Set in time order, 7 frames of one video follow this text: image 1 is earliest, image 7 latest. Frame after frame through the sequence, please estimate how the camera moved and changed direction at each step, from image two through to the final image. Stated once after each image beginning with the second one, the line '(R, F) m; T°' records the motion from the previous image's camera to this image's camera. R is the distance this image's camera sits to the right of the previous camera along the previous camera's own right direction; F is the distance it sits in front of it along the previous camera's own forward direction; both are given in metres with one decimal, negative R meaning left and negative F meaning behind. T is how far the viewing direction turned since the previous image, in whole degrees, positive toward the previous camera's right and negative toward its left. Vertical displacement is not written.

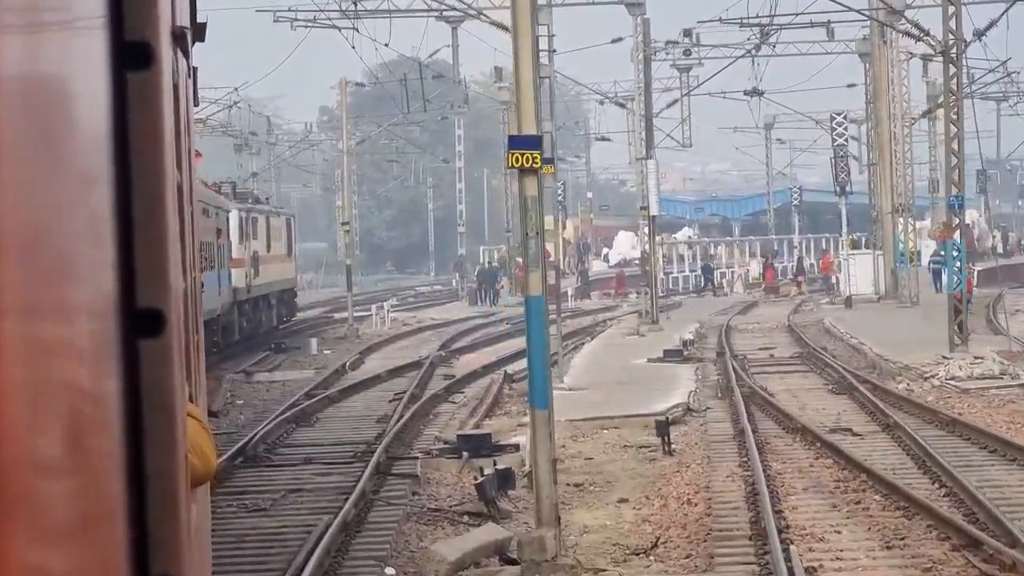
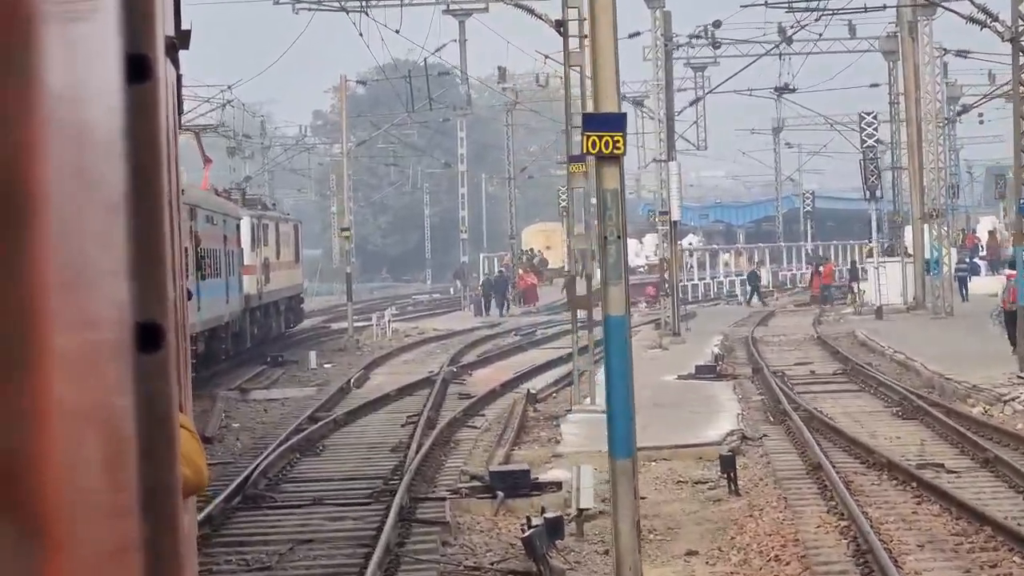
(-0.3, +1.7) m; 0°
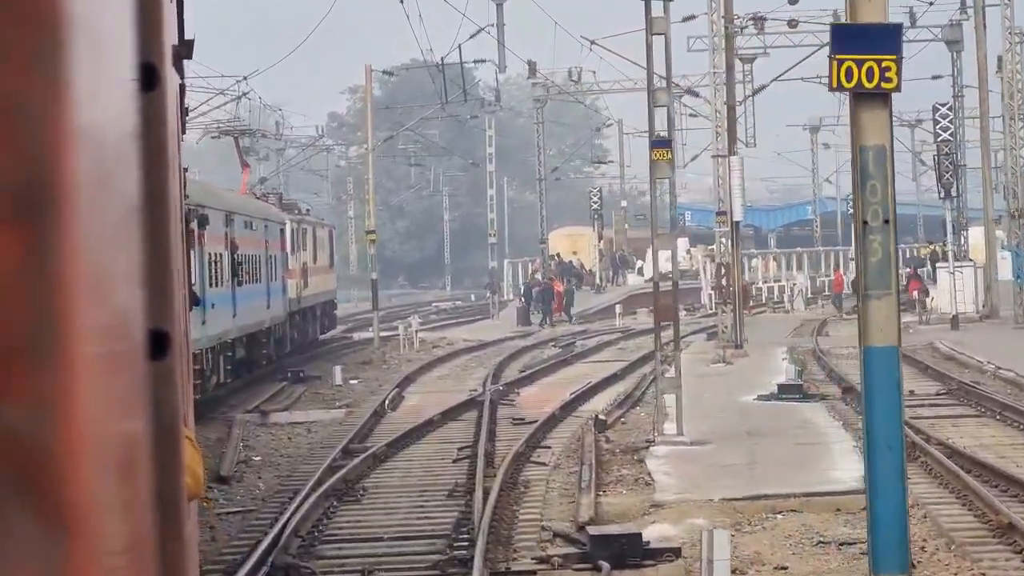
(-0.4, +2.5) m; 0°
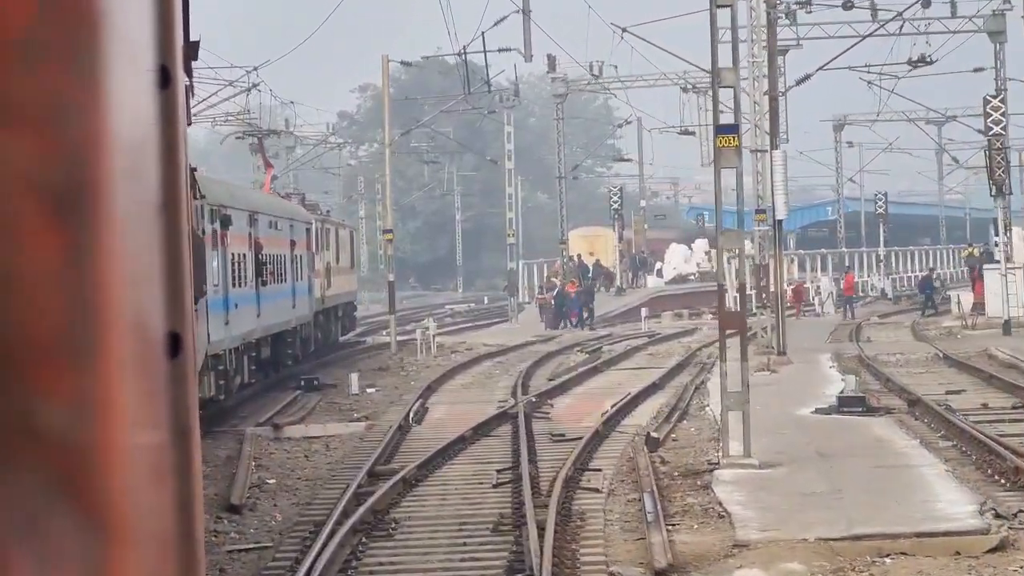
(-0.2, +1.5) m; 0°
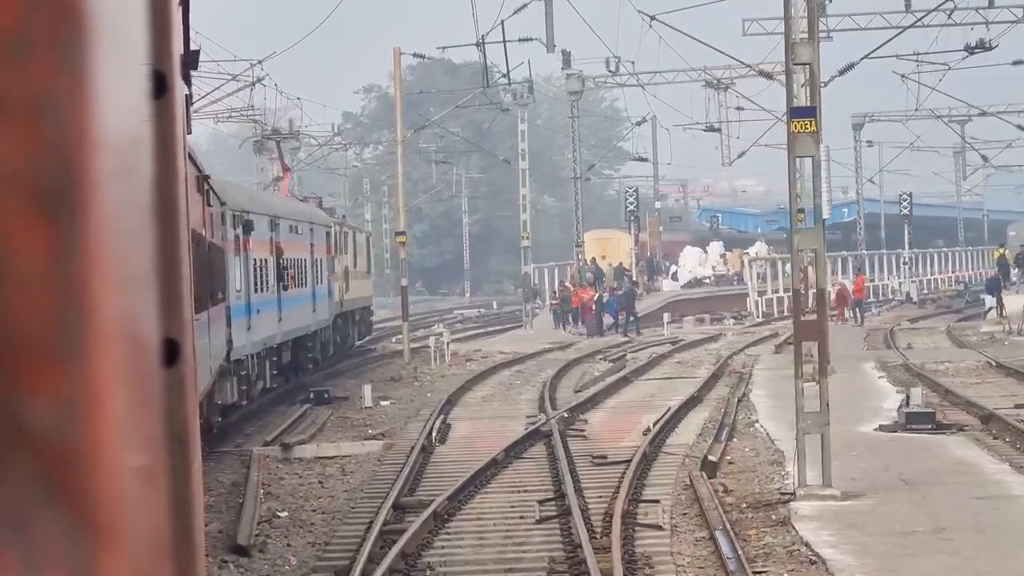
(-0.2, +1.5) m; 0°
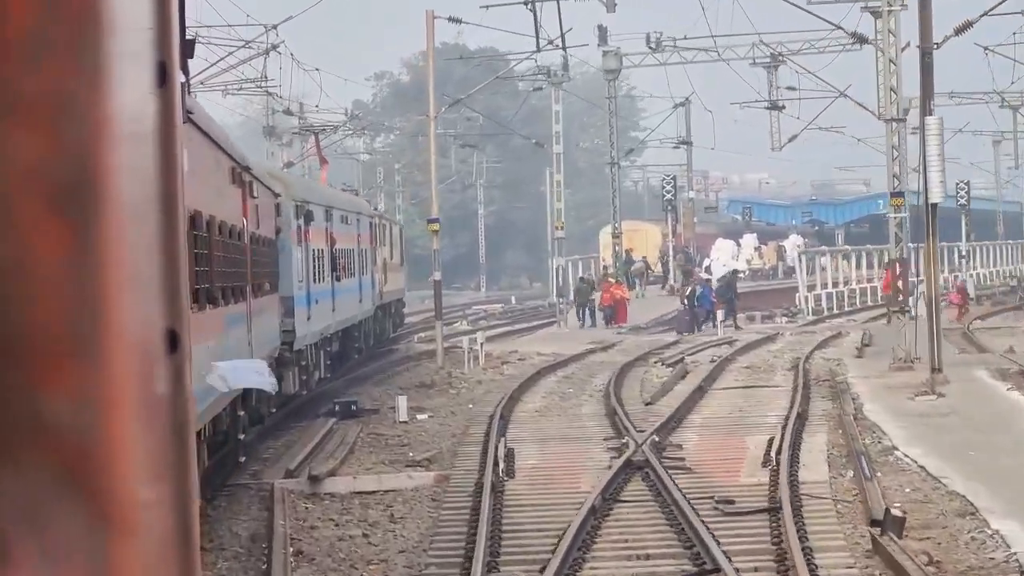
(-0.5, +3.0) m; 0°
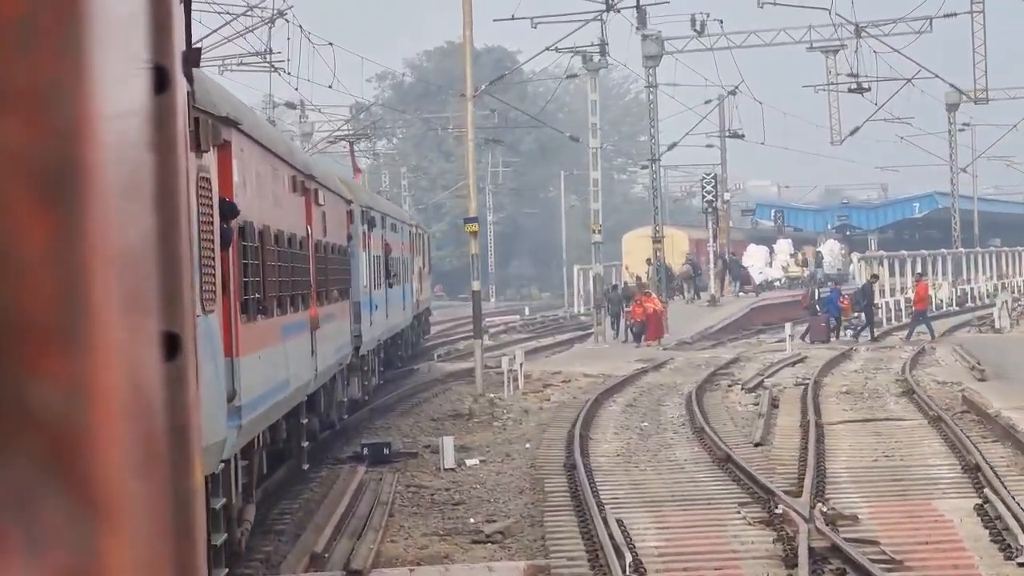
(-0.5, +3.7) m; 0°
